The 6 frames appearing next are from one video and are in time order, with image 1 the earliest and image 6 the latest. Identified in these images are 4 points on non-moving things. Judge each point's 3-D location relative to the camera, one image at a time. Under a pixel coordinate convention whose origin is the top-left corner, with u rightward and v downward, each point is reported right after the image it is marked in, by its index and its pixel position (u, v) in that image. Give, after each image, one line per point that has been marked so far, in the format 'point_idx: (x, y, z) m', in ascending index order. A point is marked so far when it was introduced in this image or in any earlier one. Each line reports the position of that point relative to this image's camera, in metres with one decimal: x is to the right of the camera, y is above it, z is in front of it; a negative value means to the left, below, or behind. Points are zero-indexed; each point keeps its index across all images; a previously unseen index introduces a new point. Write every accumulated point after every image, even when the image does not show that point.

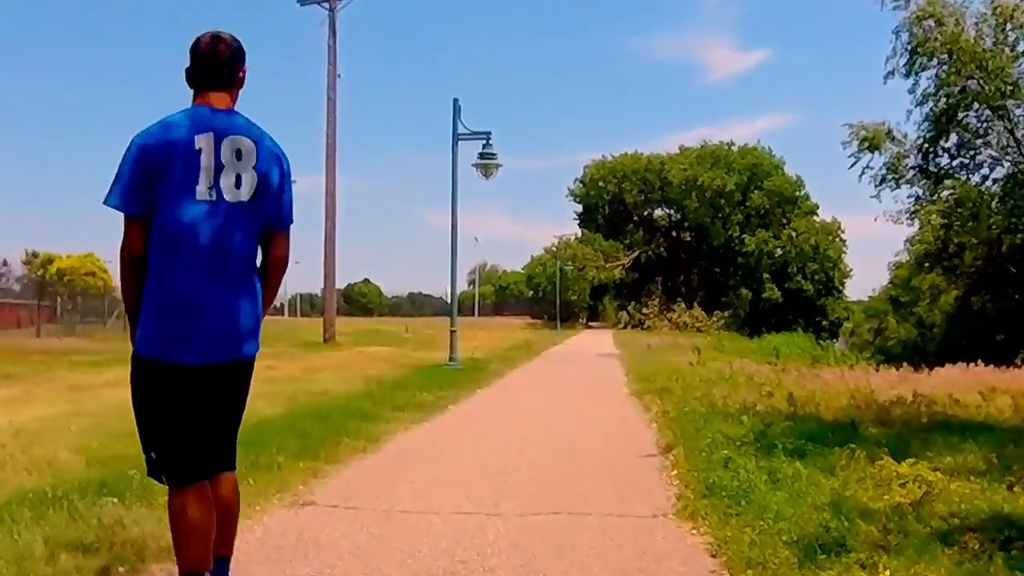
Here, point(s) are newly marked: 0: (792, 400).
0: (+3.6, -1.4, +15.7) m
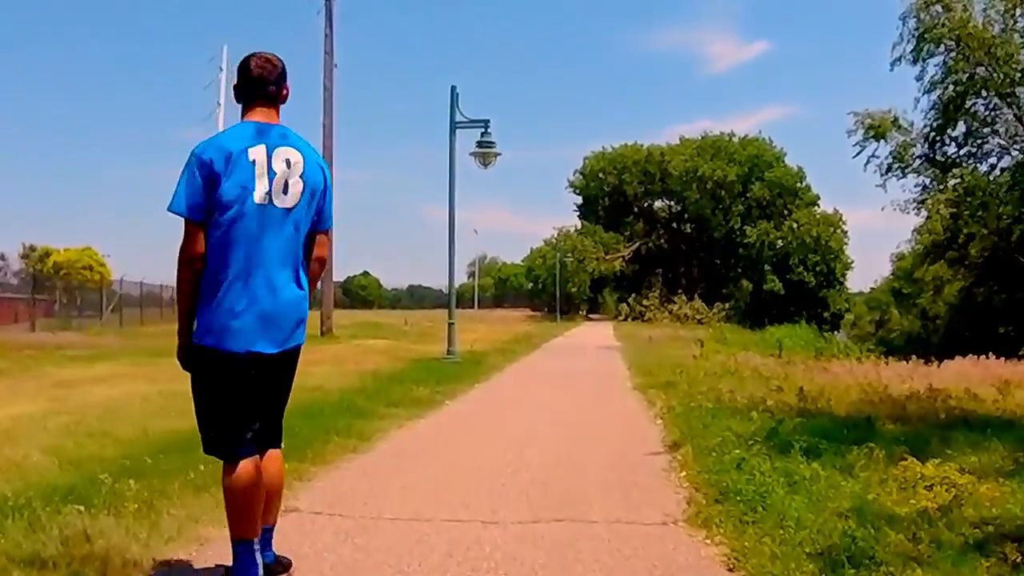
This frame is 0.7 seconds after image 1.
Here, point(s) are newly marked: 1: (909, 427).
0: (+3.6, -1.3, +15.1) m
1: (+3.9, -1.4, +12.1) m
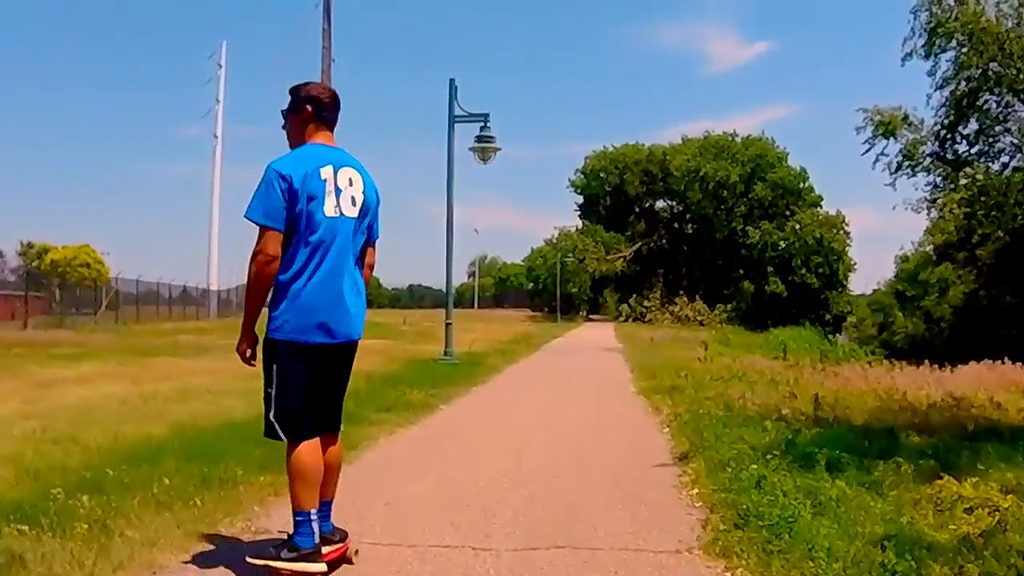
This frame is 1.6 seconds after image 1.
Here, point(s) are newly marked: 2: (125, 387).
0: (+3.6, -1.3, +14.3) m
1: (+3.9, -1.4, +11.3) m
2: (-5.6, -1.4, +17.6) m
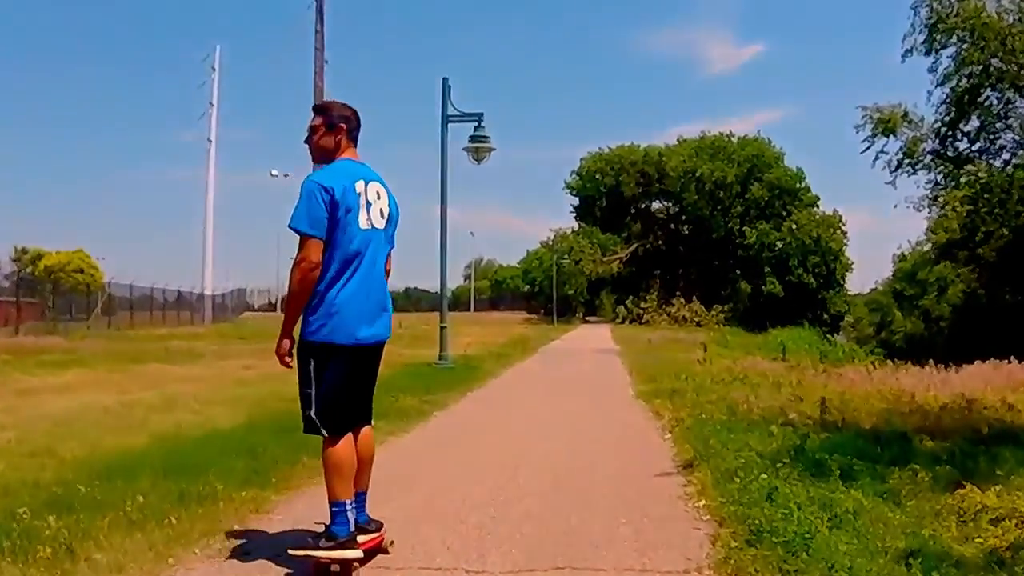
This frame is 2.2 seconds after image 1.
0: (+3.5, -1.3, +13.8) m
1: (+3.9, -1.4, +10.8) m
2: (-5.6, -1.5, +17.1) m
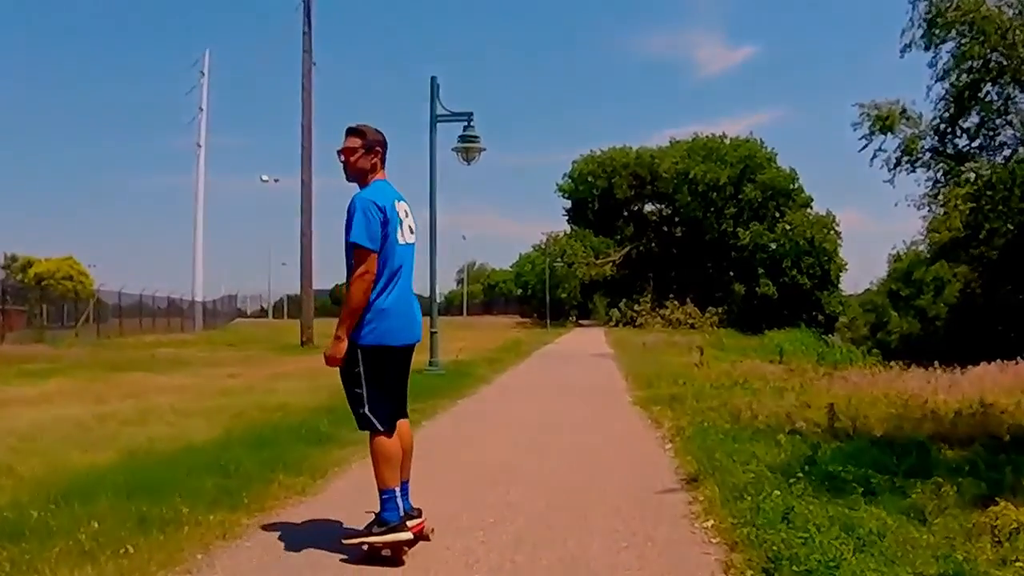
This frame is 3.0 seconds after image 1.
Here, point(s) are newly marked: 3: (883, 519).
0: (+3.4, -1.3, +13.2) m
1: (+3.8, -1.4, +10.1) m
2: (-5.7, -1.6, +16.4) m
3: (+2.1, -1.3, +7.0) m
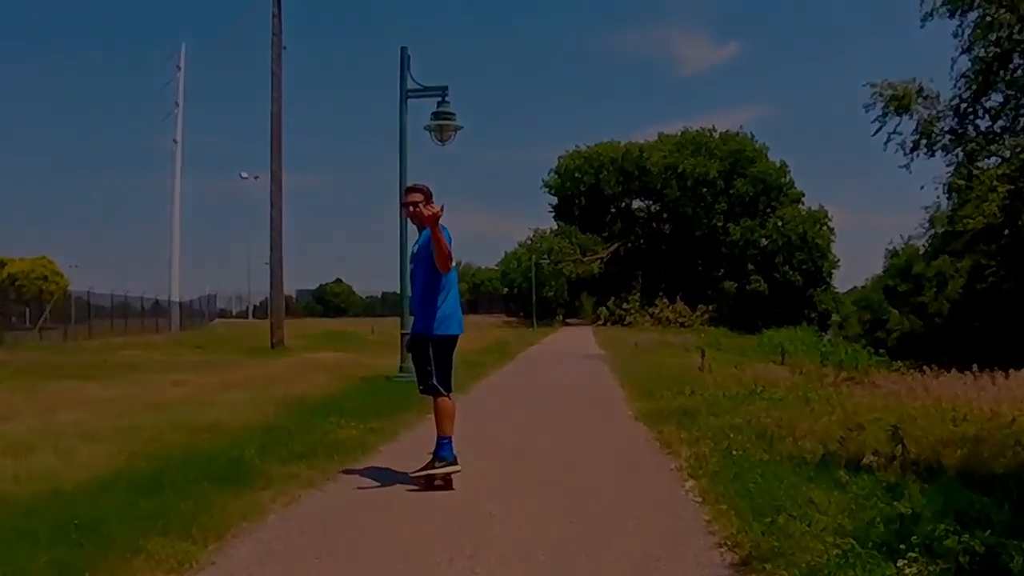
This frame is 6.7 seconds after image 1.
0: (+3.2, -1.2, +10.5) m
1: (+3.6, -1.3, +7.5) m
2: (-6.0, -1.5, +13.6) m
3: (+2.0, -1.2, +4.3) m
